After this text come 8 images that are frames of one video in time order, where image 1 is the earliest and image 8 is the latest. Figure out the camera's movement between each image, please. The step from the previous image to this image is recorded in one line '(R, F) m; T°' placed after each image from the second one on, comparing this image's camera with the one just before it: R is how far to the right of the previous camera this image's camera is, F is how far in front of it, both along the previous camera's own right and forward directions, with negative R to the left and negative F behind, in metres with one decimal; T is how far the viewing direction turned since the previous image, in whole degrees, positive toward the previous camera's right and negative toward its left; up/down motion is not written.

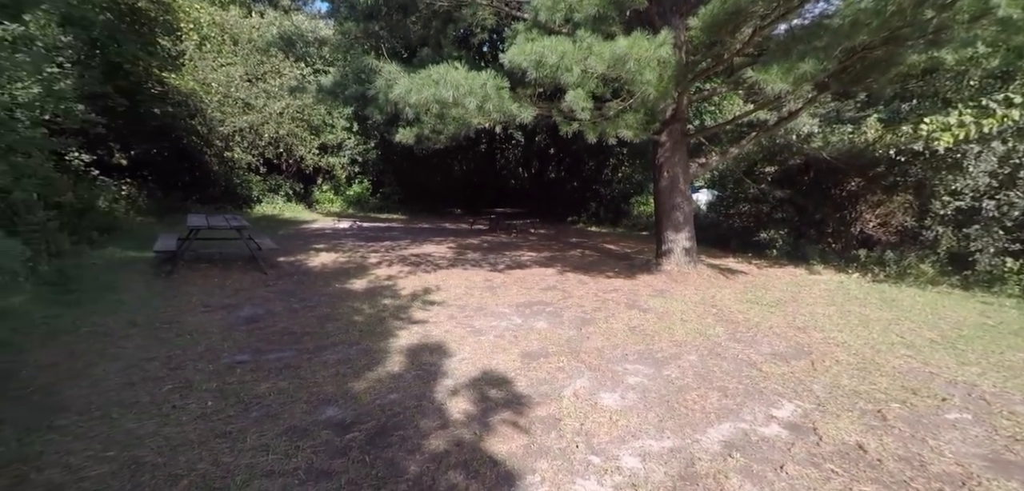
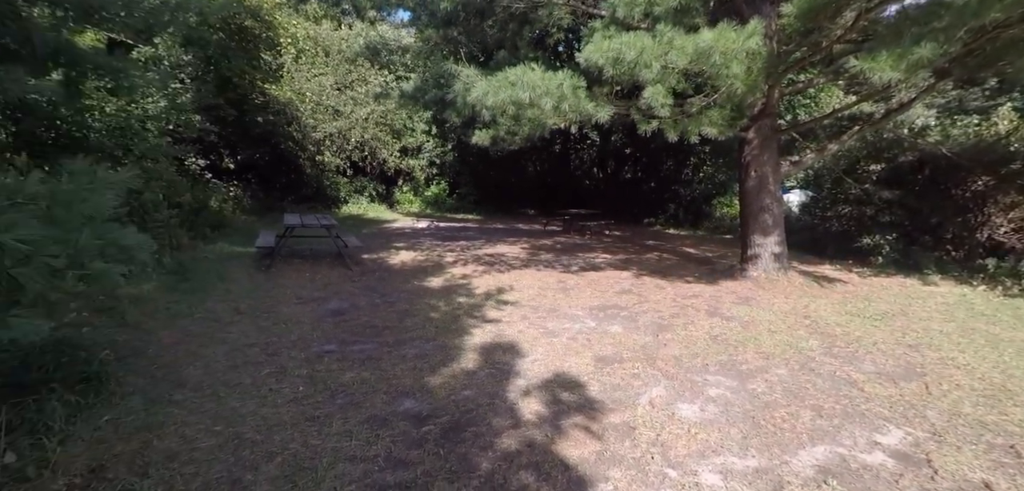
(0.0, 0.0) m; -8°
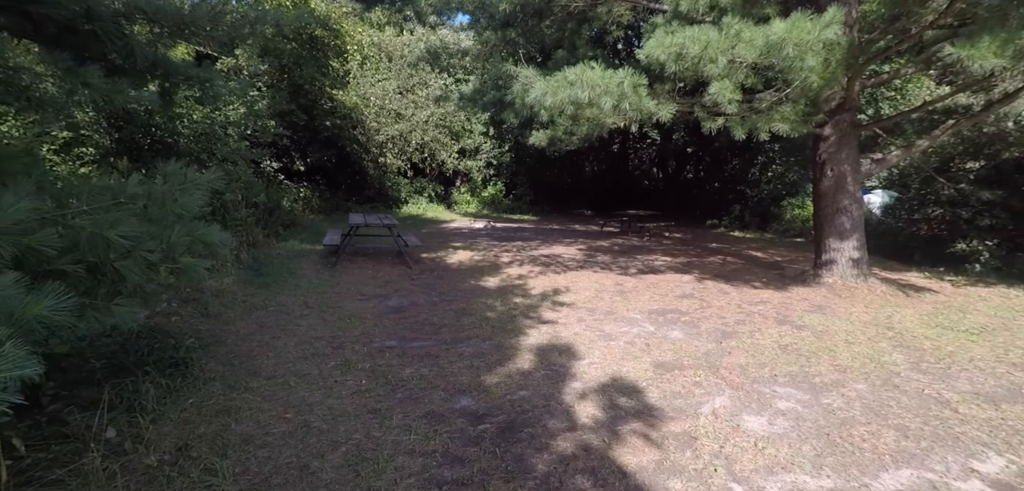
(0.0, 0.0) m; -6°
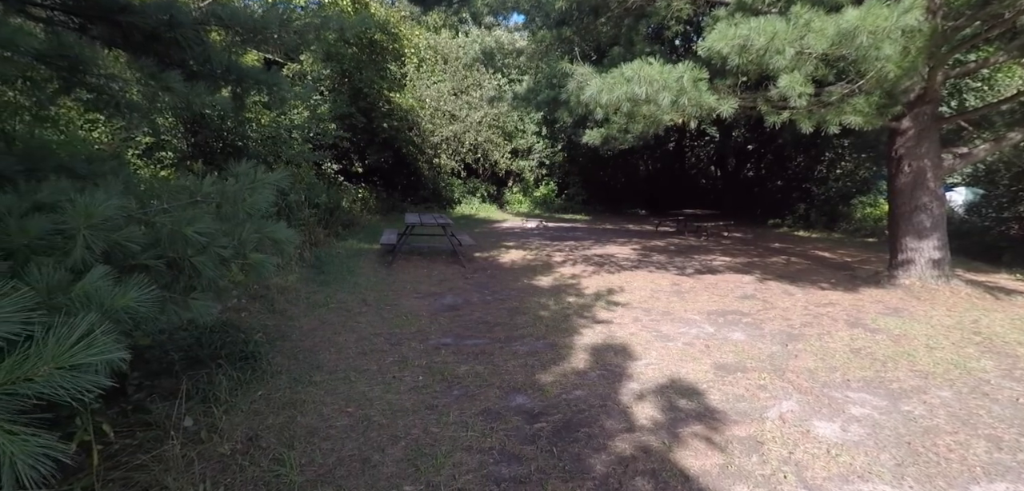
(0.0, 0.0) m; -6°
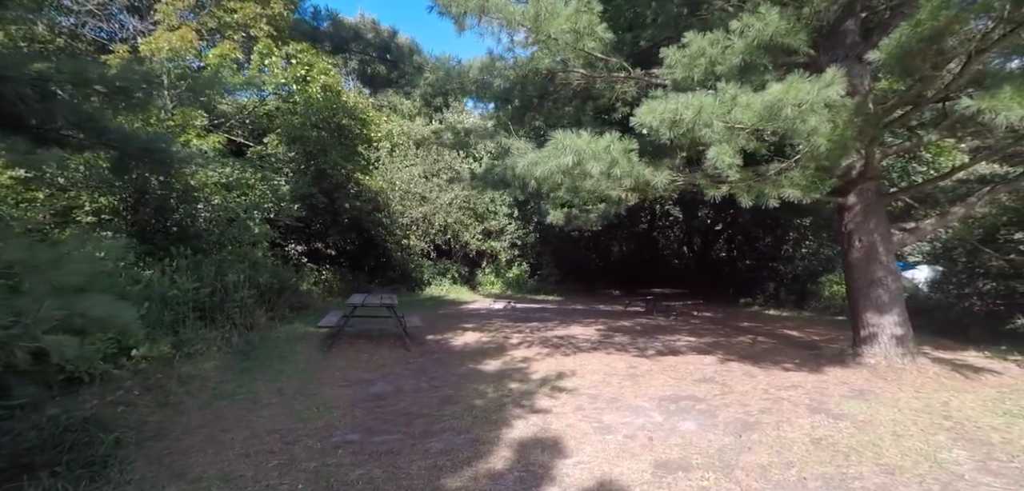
(+0.5, +0.3) m; +2°
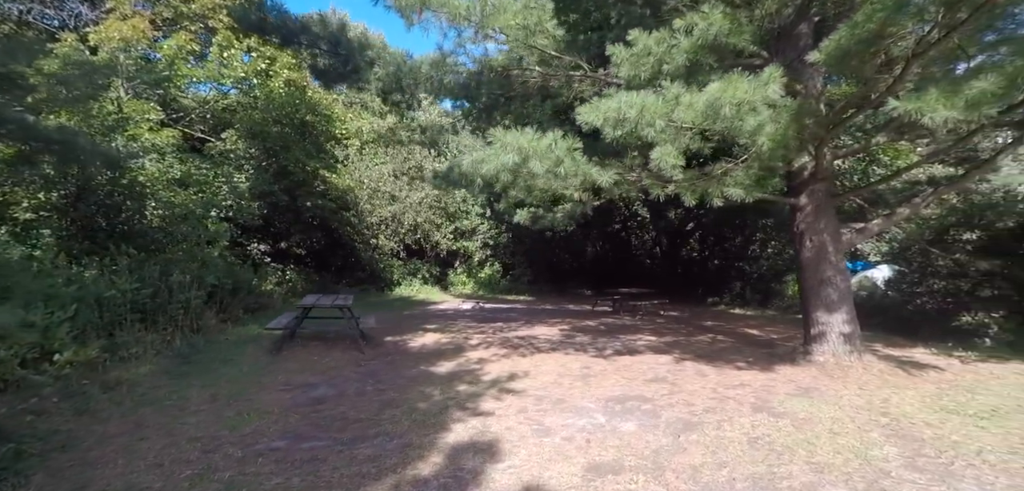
(+0.3, +0.1) m; +2°
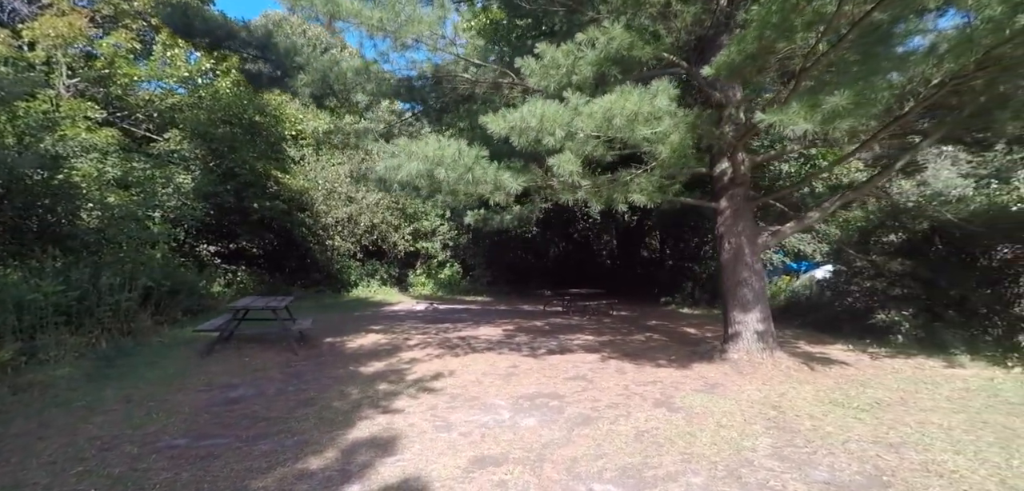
(+0.5, -0.2) m; +3°
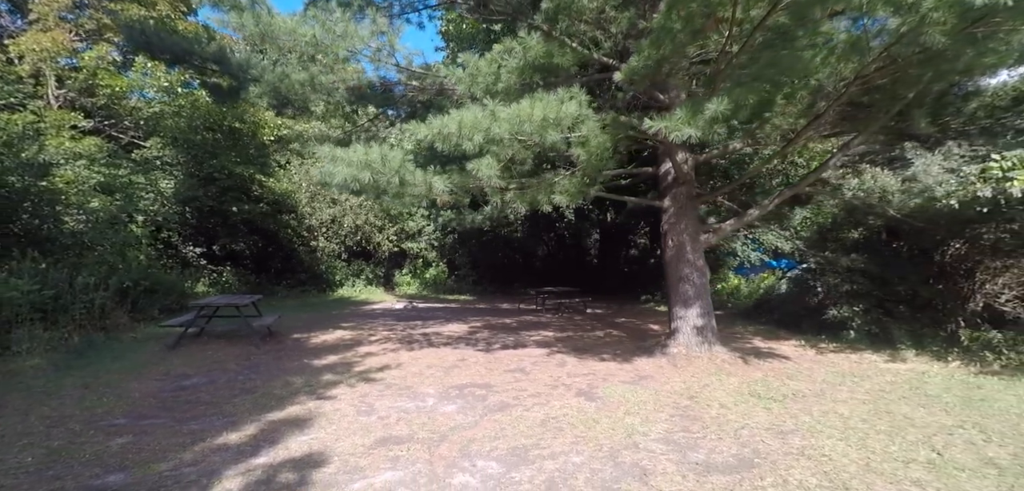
(+0.7, -0.3) m; -1°
